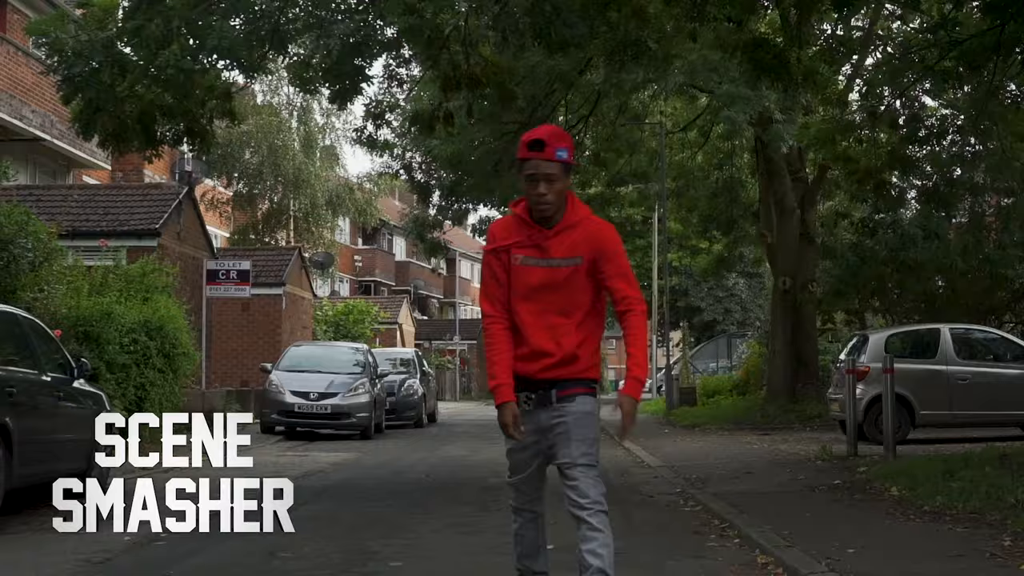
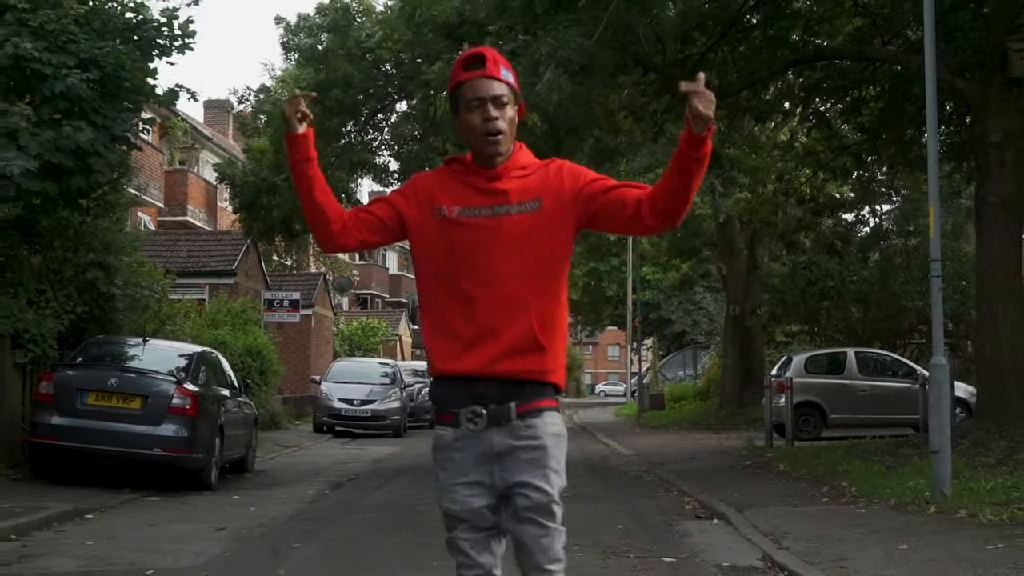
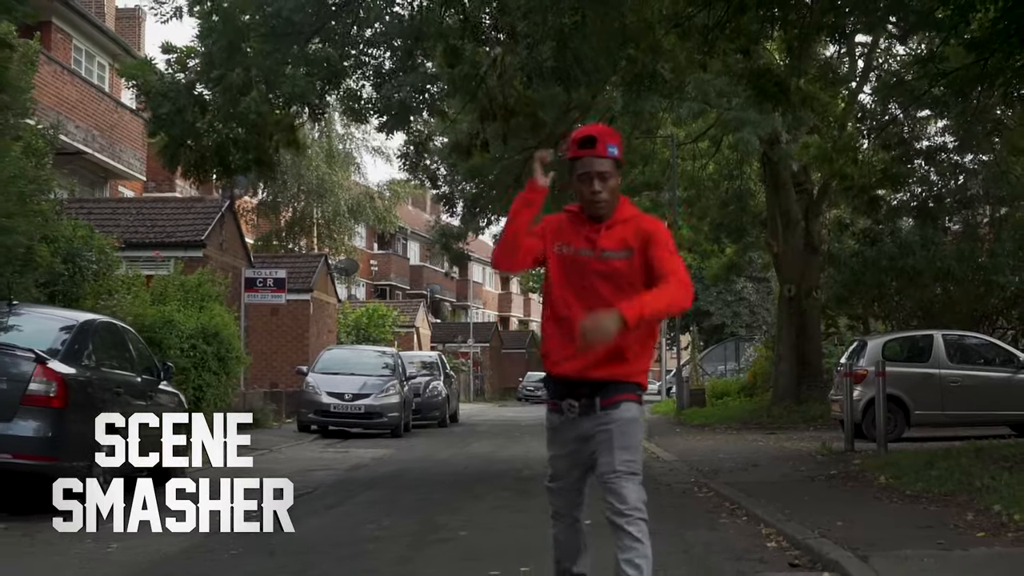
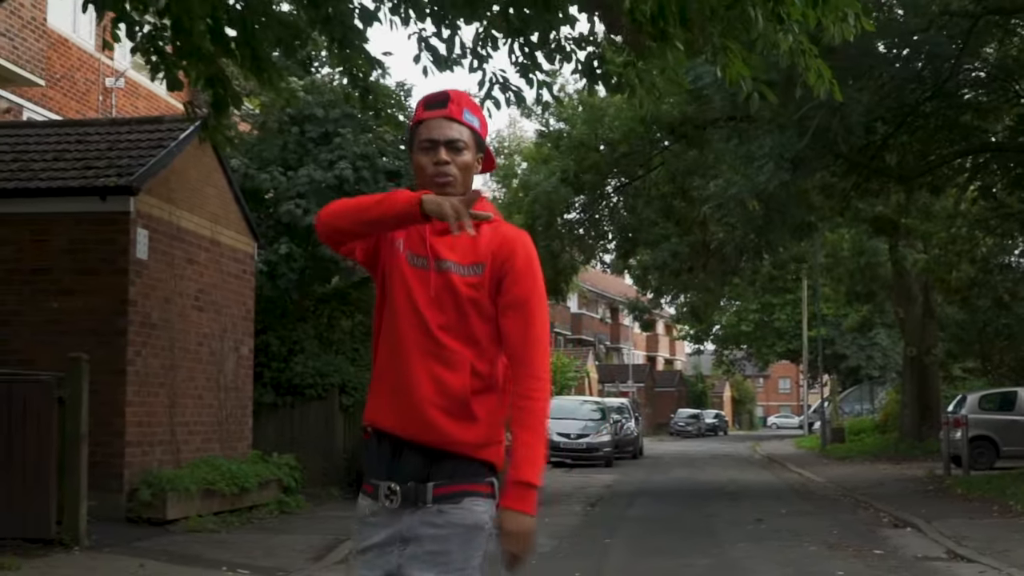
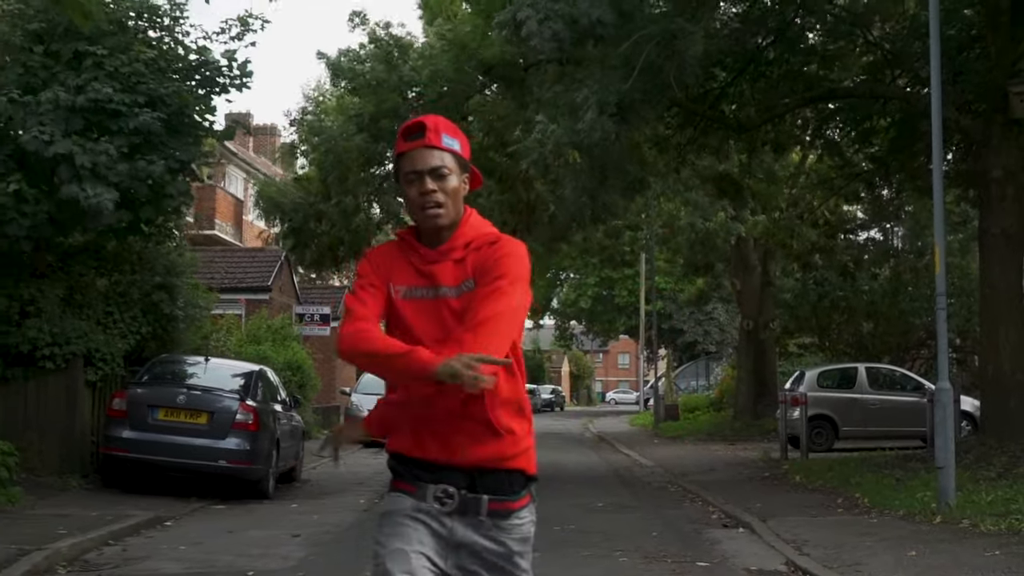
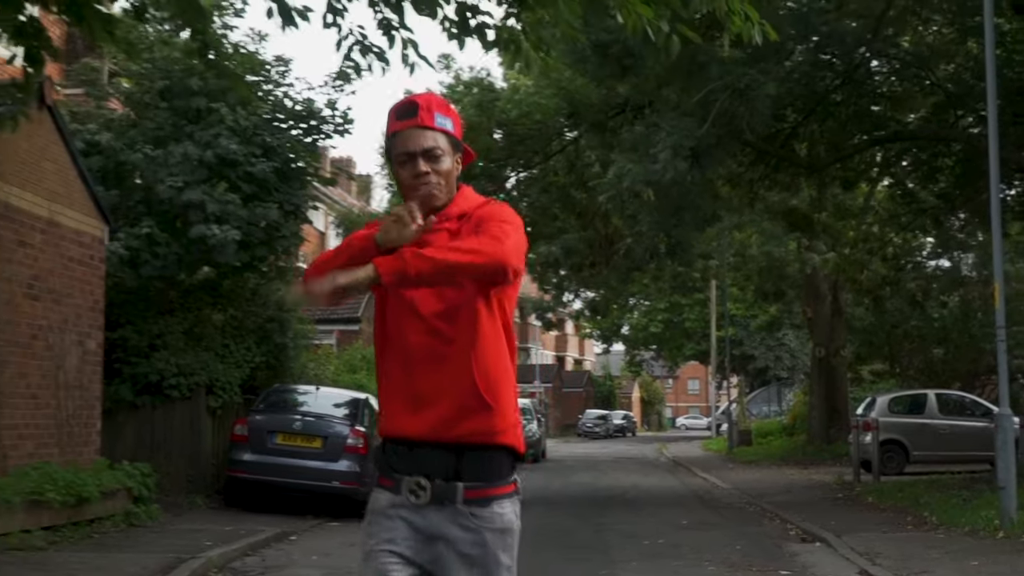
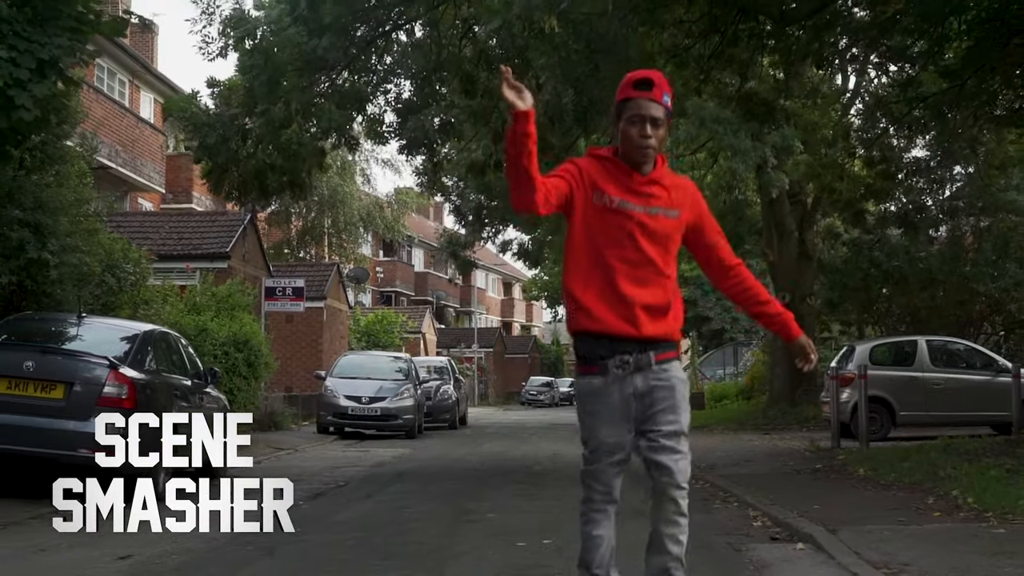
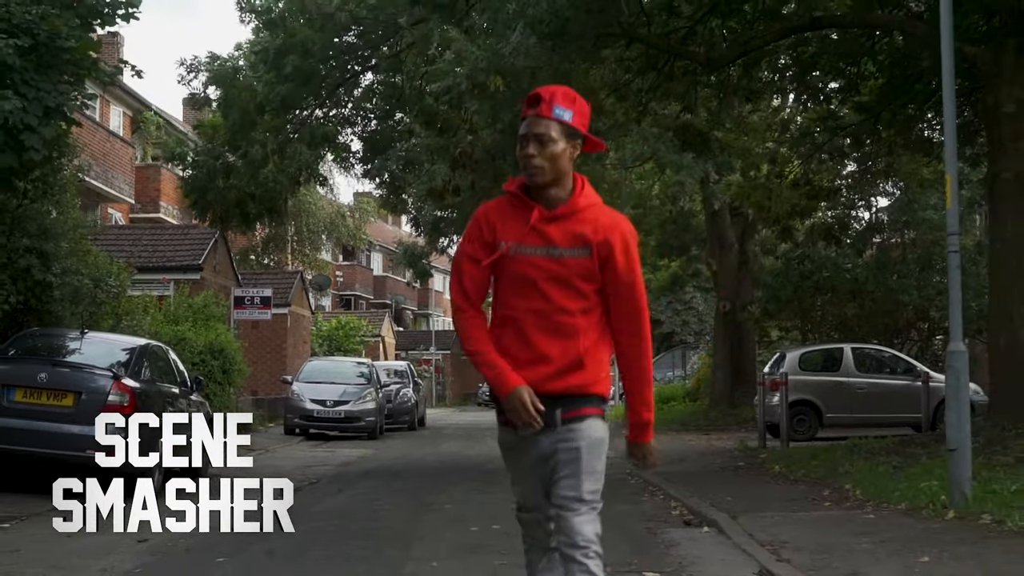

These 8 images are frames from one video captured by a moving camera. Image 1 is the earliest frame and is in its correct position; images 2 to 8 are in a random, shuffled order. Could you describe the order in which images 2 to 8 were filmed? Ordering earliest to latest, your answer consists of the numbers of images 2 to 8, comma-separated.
3, 7, 8, 2, 5, 6, 4
